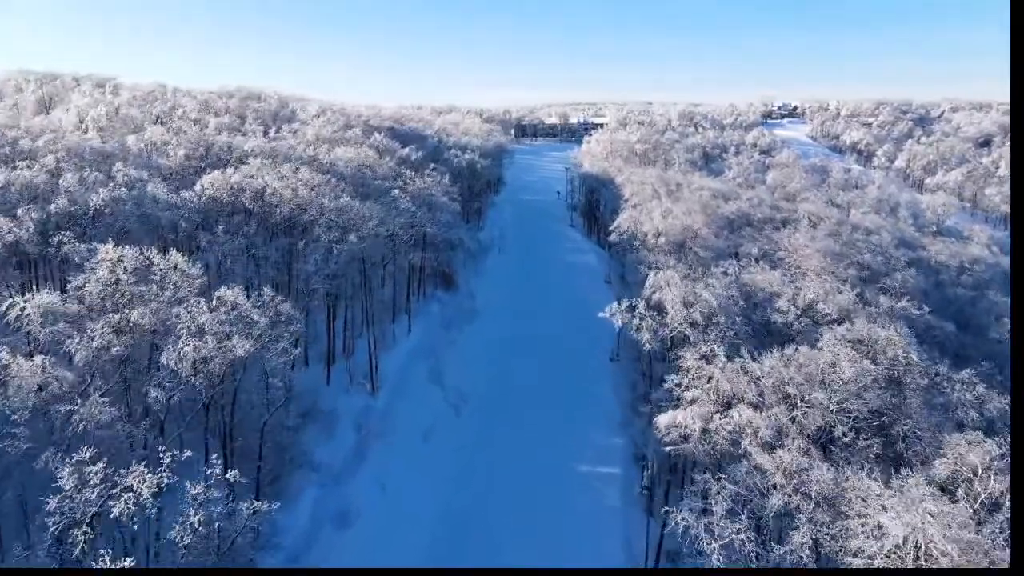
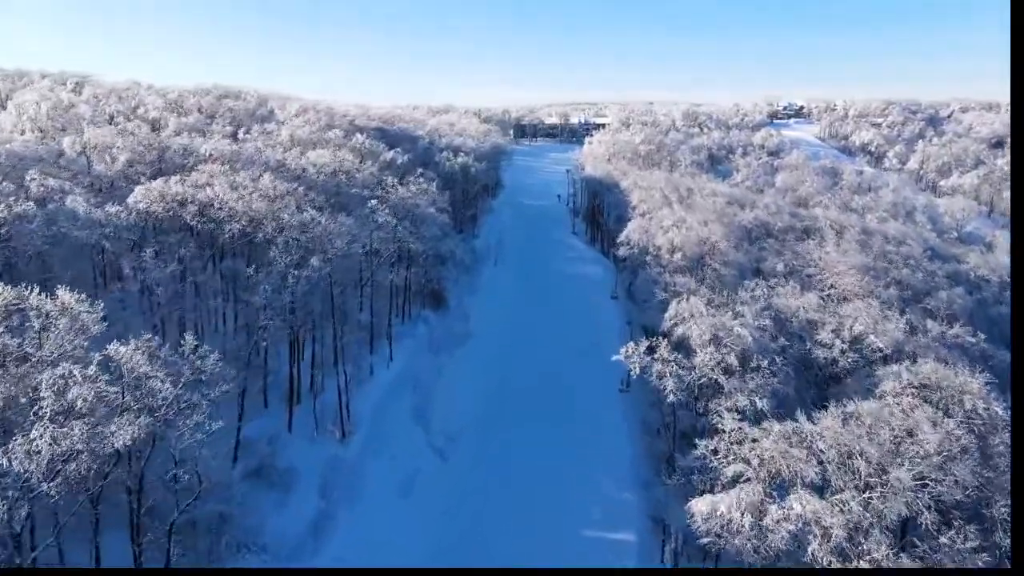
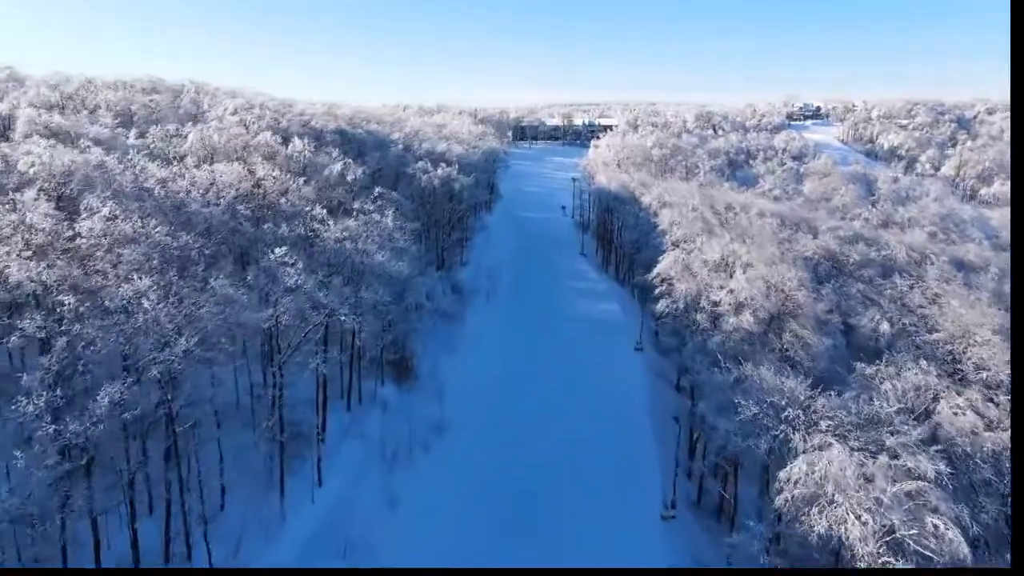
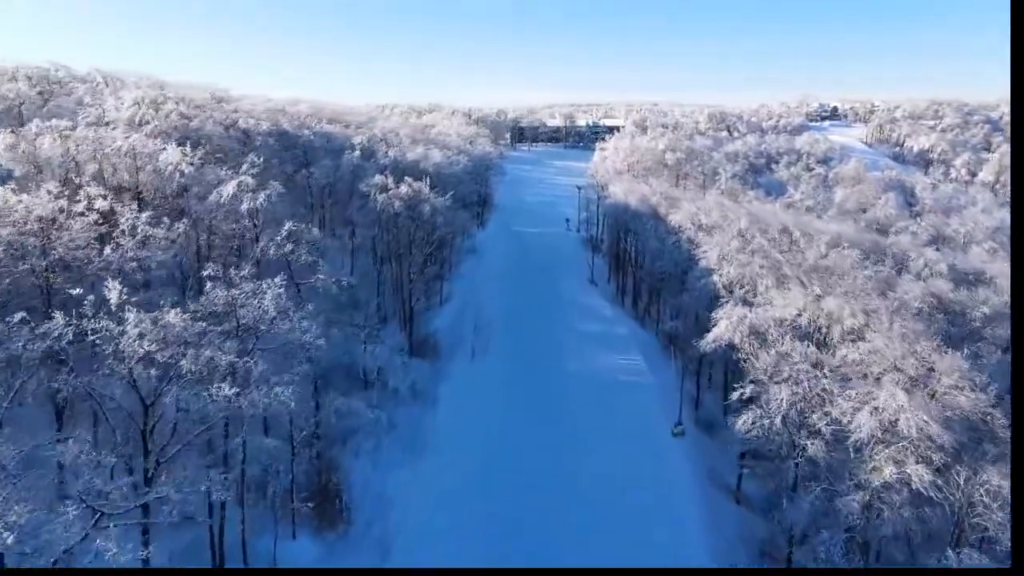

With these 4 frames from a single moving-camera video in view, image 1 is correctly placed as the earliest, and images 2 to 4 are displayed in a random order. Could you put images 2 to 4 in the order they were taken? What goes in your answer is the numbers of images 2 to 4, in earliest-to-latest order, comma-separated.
2, 3, 4
